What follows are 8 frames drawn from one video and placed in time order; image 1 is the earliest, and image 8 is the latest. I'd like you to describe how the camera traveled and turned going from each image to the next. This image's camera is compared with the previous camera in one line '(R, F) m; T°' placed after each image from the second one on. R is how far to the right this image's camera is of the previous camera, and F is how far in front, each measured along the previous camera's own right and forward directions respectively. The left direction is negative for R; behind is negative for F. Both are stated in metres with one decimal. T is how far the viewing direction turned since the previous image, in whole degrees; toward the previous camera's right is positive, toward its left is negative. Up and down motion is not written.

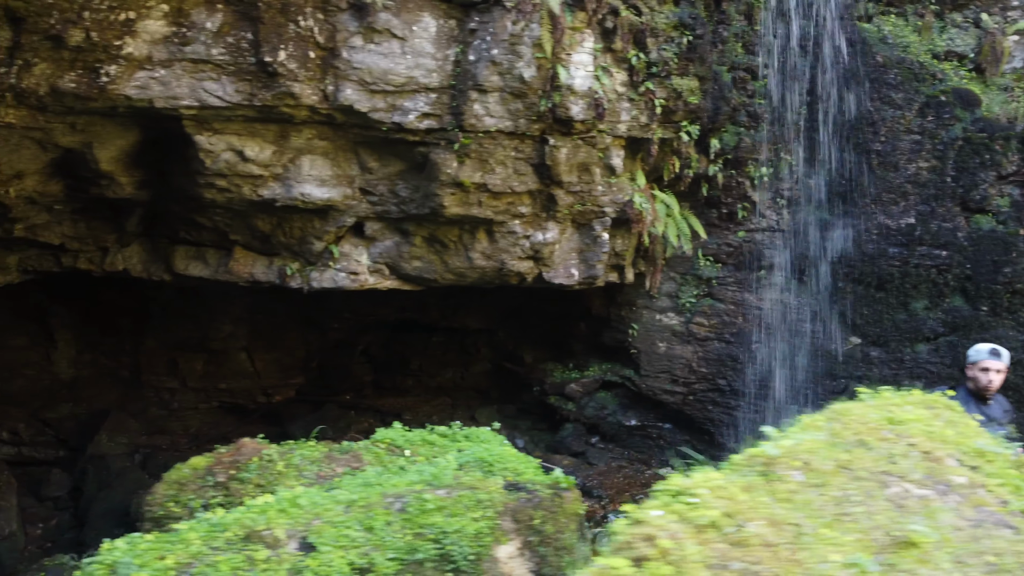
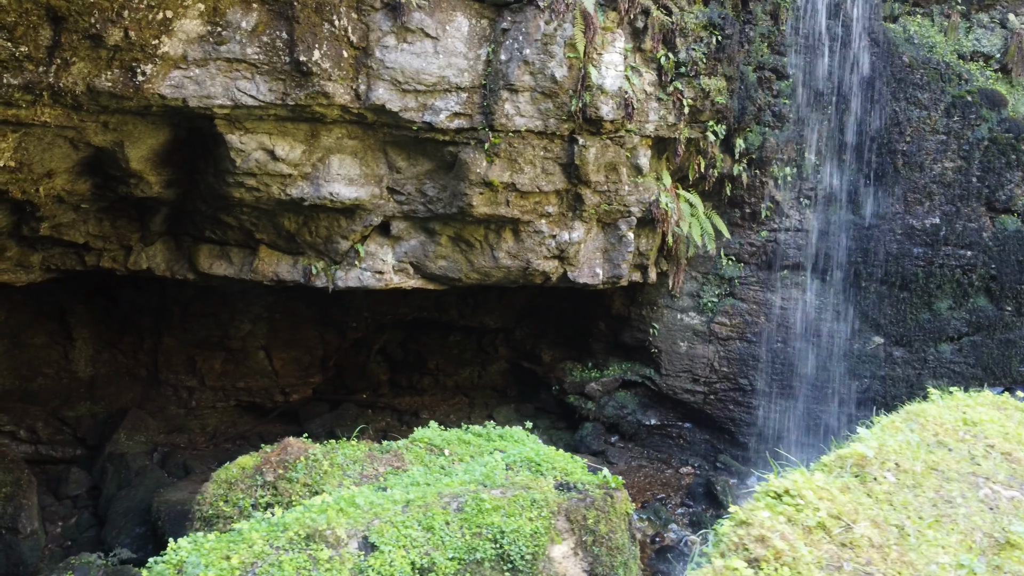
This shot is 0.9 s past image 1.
(-0.2, 0.0) m; 0°
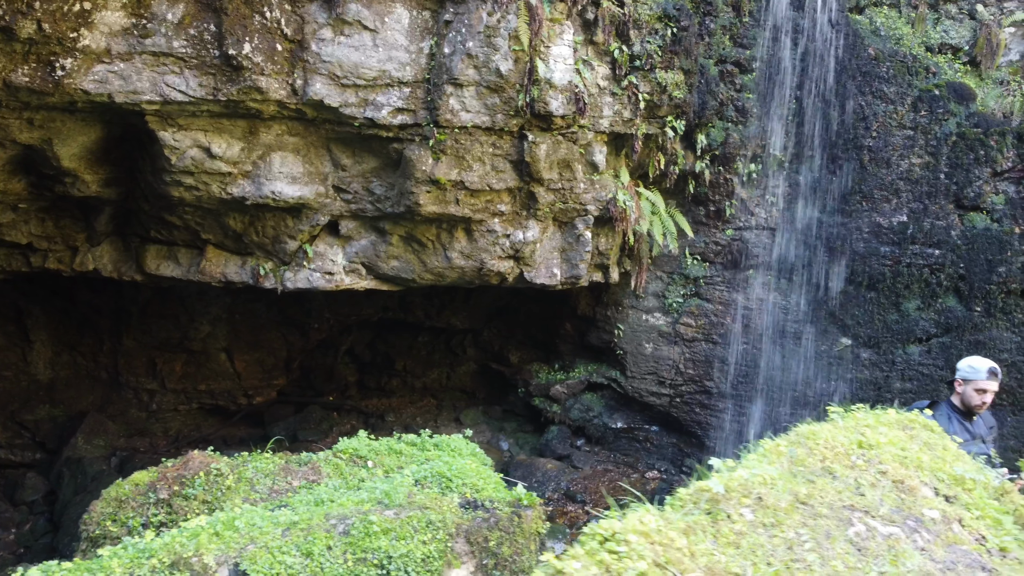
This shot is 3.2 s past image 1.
(+0.4, +0.2) m; 0°
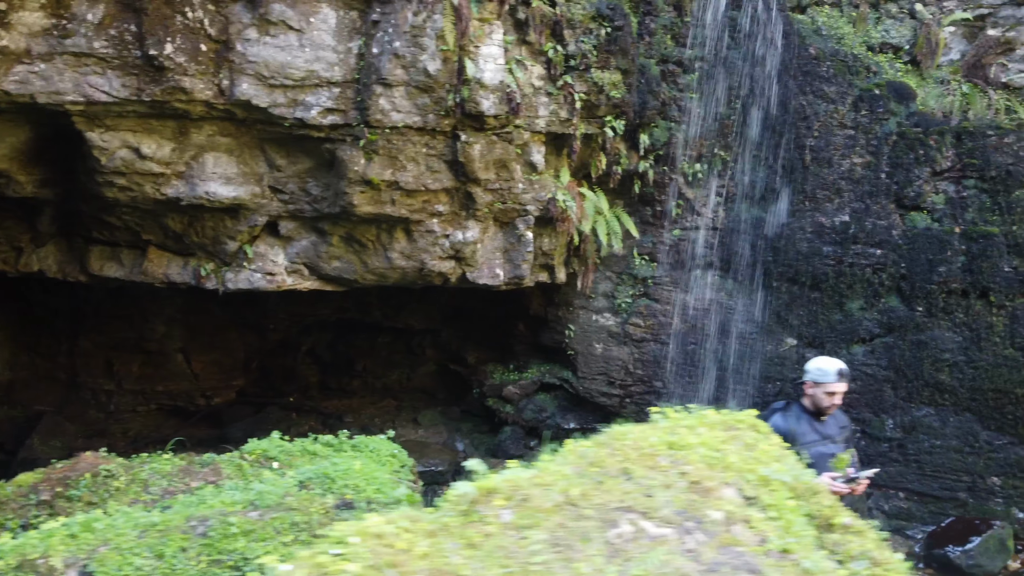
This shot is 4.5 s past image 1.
(+0.5, 0.0) m; 0°
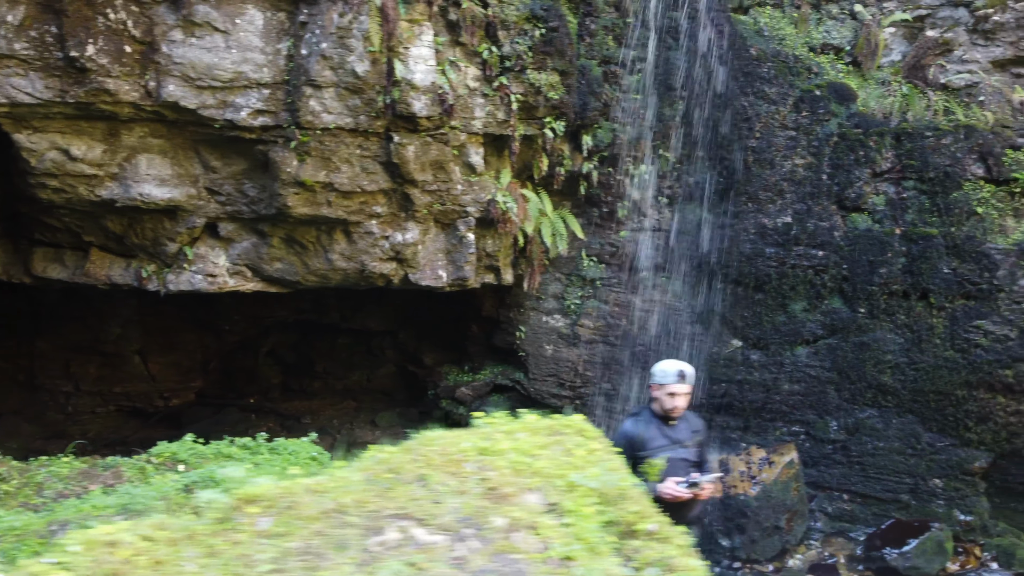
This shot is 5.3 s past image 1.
(+0.5, 0.0) m; 0°
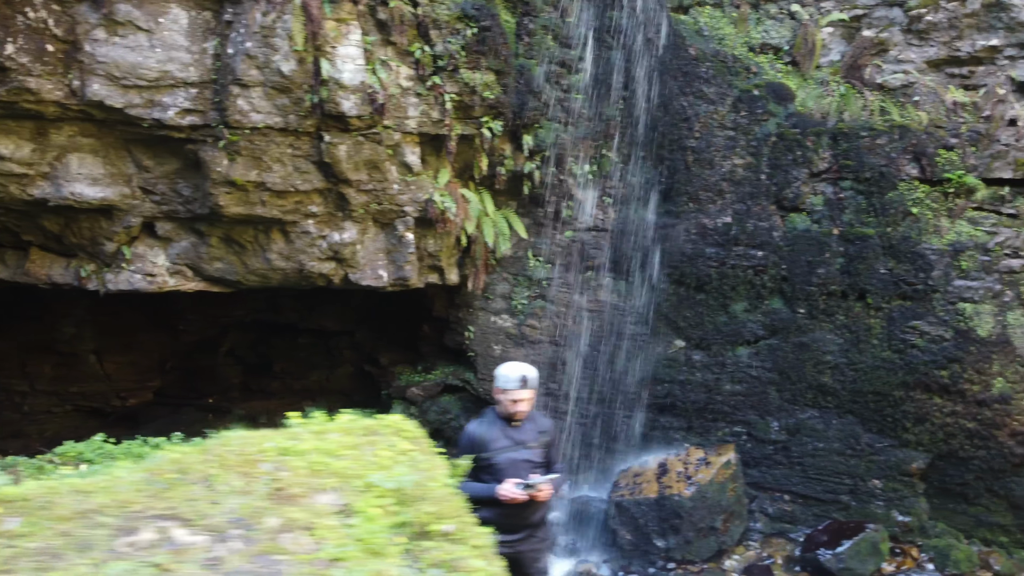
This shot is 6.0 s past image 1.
(+0.5, 0.0) m; 0°
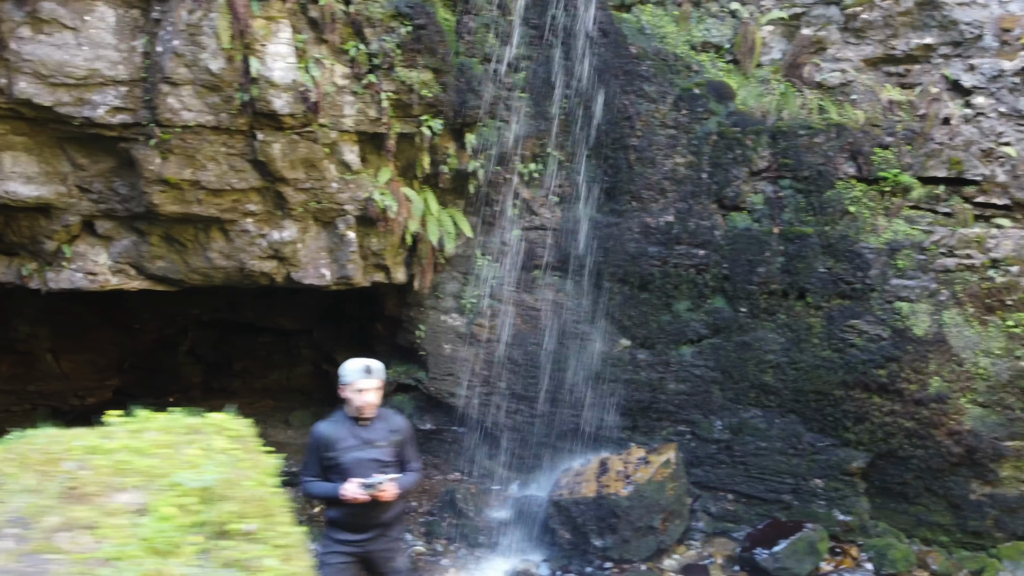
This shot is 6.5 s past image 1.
(+0.5, 0.0) m; 0°
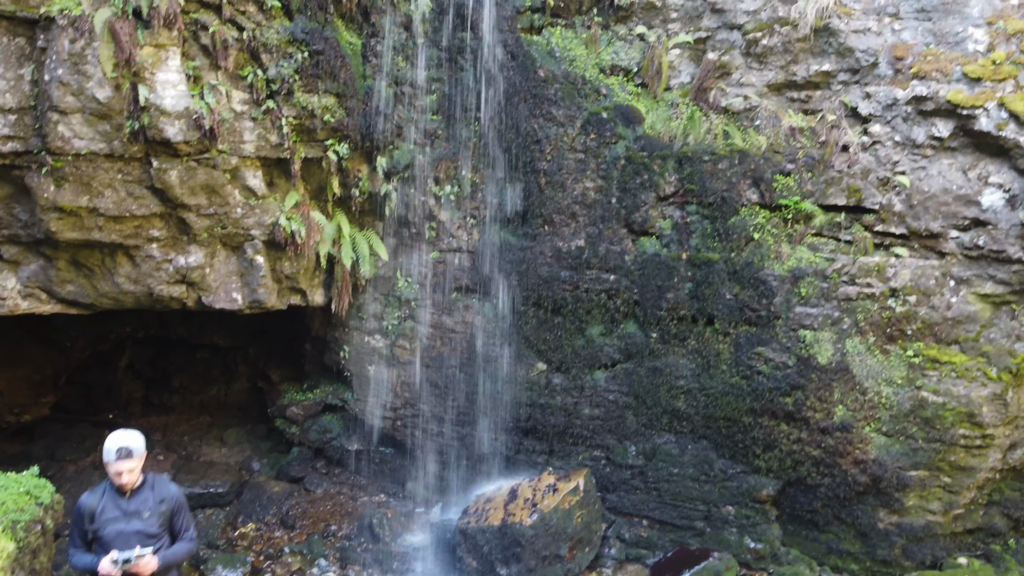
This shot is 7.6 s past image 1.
(+0.7, +0.1) m; 0°
